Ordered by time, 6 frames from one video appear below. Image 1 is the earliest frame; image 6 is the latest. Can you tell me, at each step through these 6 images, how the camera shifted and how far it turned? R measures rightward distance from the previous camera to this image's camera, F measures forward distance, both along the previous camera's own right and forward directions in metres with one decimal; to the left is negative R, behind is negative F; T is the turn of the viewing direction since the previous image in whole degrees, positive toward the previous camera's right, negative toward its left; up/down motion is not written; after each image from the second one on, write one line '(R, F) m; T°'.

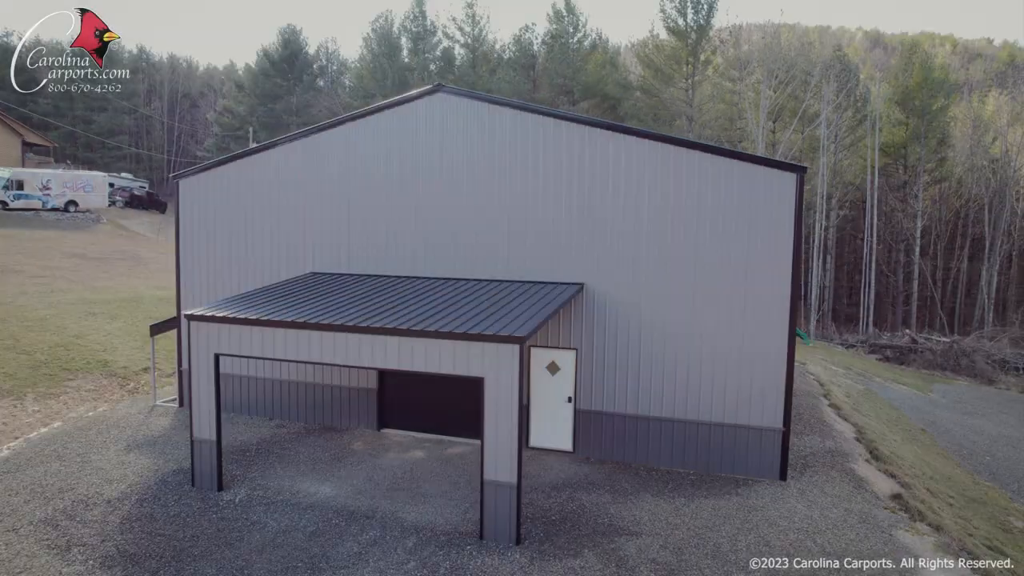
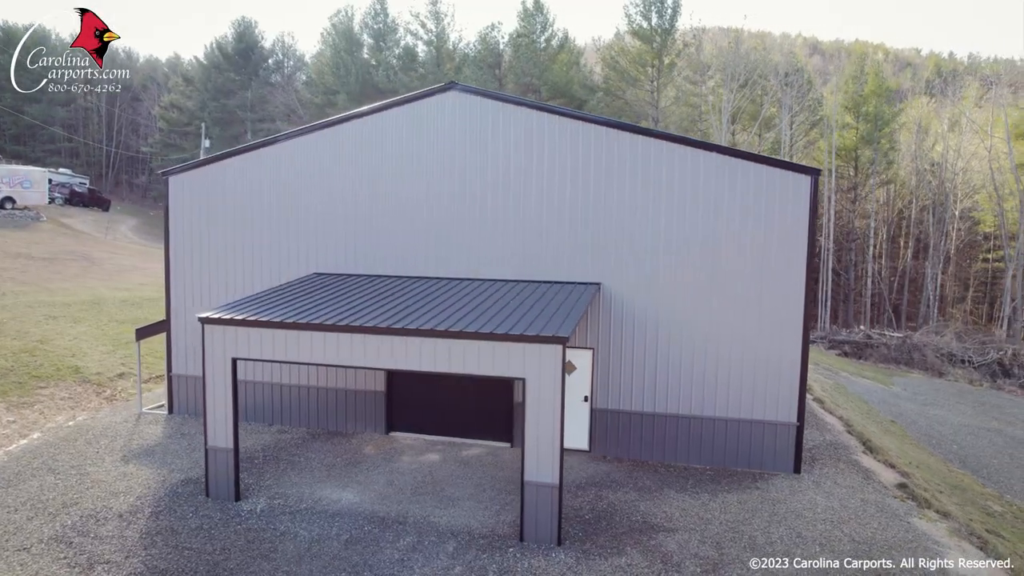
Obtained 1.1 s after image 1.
(-1.0, +0.1) m; +4°
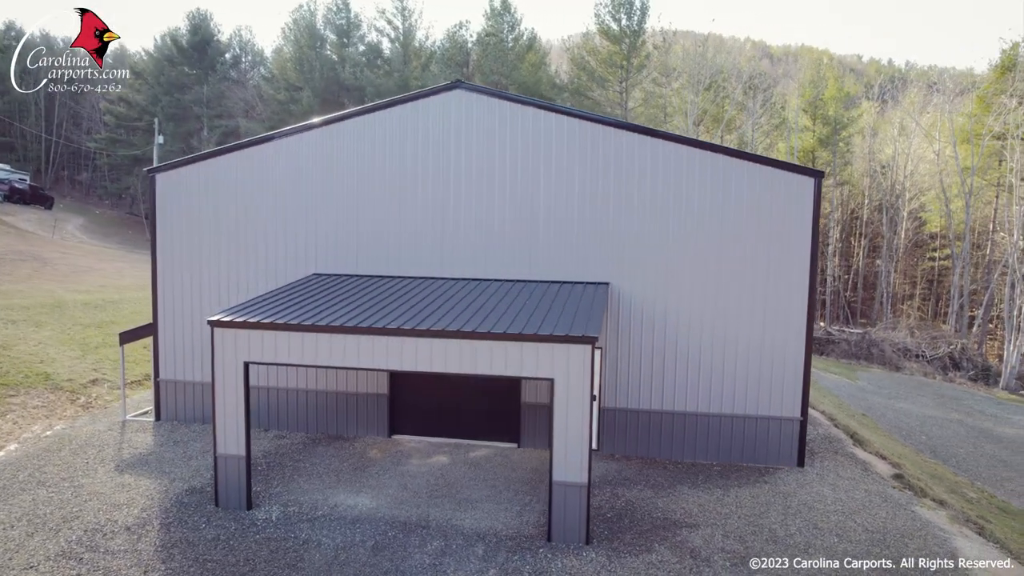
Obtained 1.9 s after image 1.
(-0.8, +0.1) m; +4°
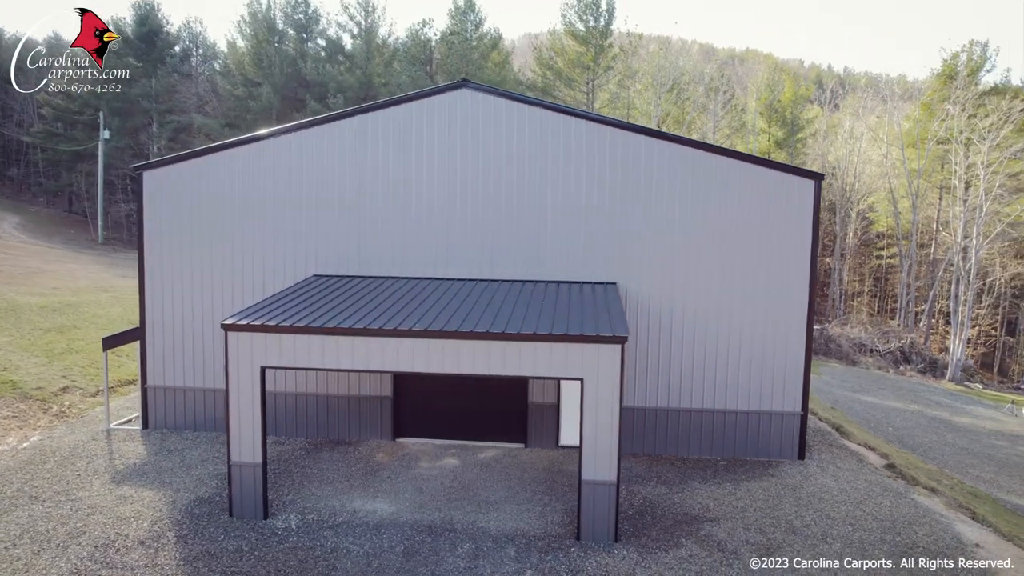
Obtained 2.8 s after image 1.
(-0.8, 0.0) m; +4°
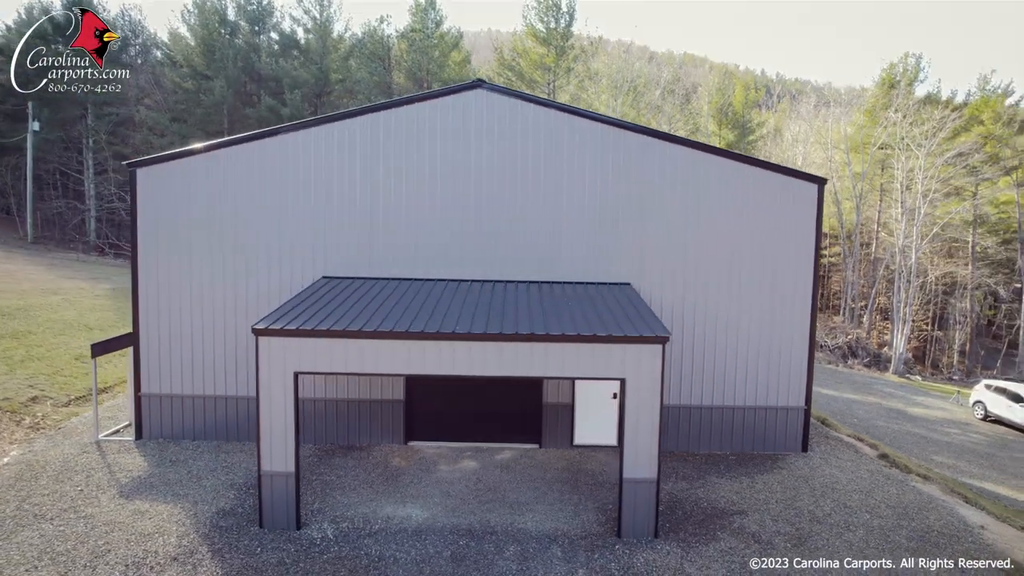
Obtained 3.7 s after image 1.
(-1.1, 0.0) m; +5°
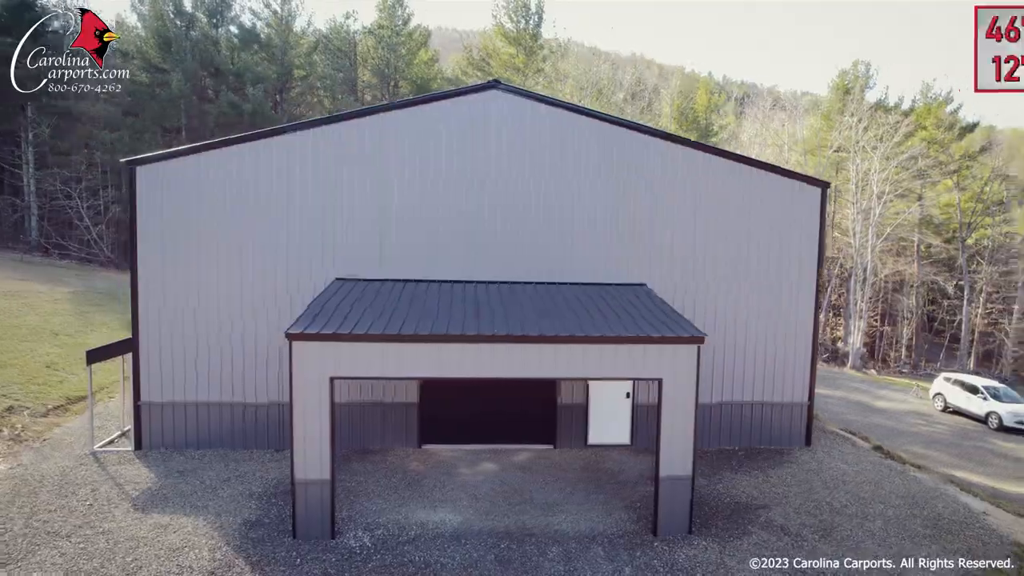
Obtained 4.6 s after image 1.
(-1.0, 0.0) m; +4°
